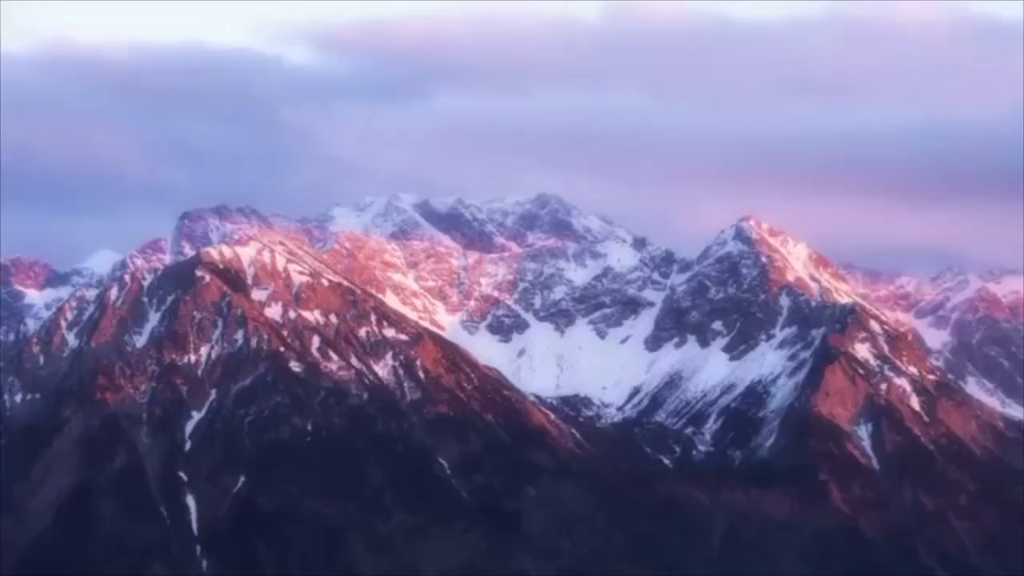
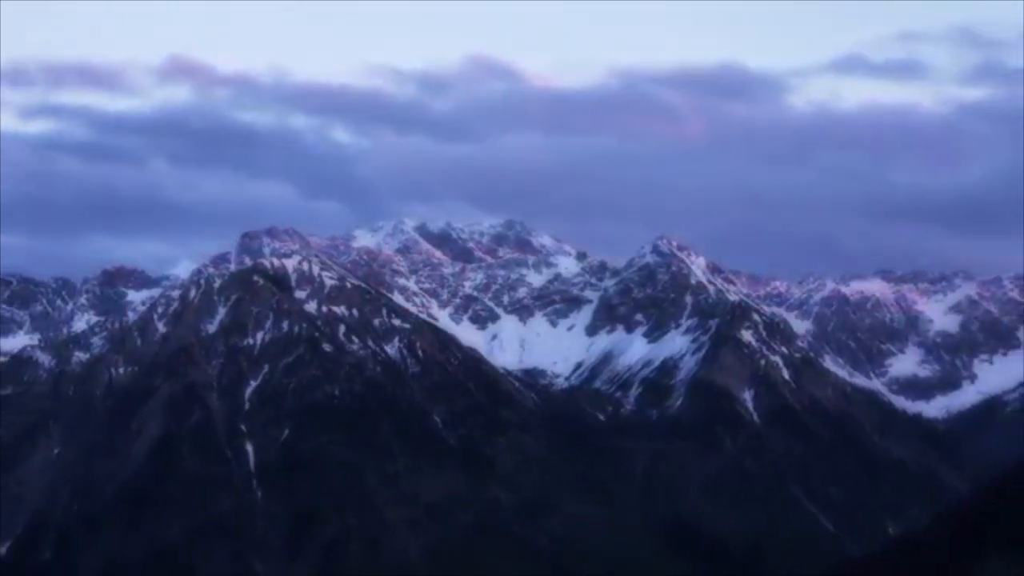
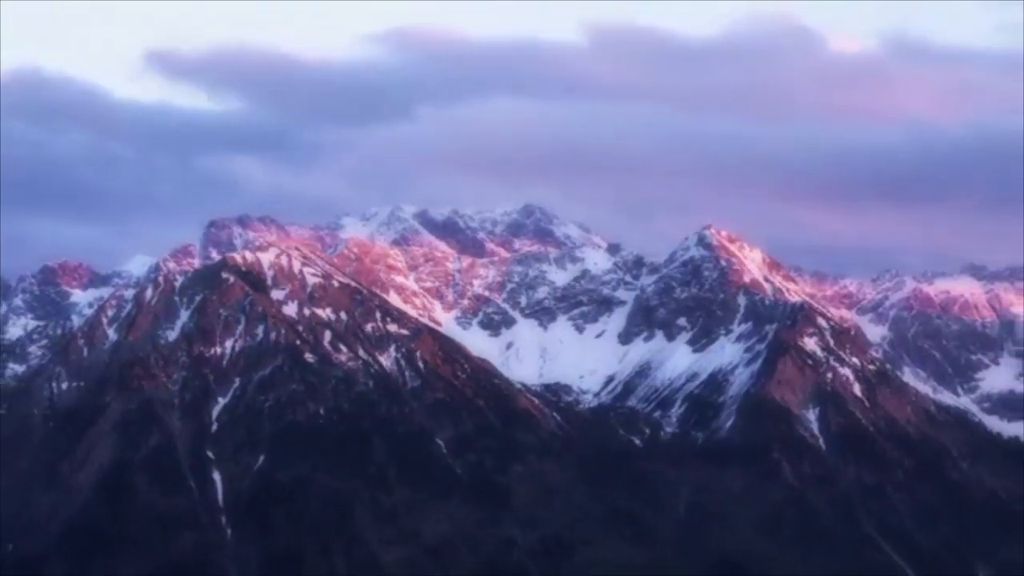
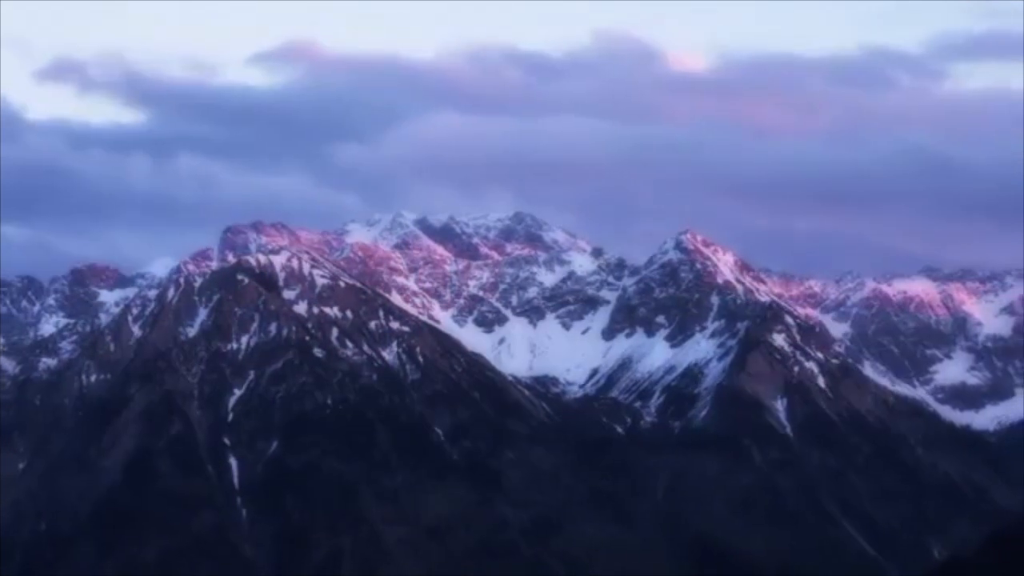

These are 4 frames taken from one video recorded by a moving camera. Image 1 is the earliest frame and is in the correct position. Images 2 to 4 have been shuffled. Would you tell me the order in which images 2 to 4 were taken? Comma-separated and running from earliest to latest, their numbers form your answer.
3, 4, 2
